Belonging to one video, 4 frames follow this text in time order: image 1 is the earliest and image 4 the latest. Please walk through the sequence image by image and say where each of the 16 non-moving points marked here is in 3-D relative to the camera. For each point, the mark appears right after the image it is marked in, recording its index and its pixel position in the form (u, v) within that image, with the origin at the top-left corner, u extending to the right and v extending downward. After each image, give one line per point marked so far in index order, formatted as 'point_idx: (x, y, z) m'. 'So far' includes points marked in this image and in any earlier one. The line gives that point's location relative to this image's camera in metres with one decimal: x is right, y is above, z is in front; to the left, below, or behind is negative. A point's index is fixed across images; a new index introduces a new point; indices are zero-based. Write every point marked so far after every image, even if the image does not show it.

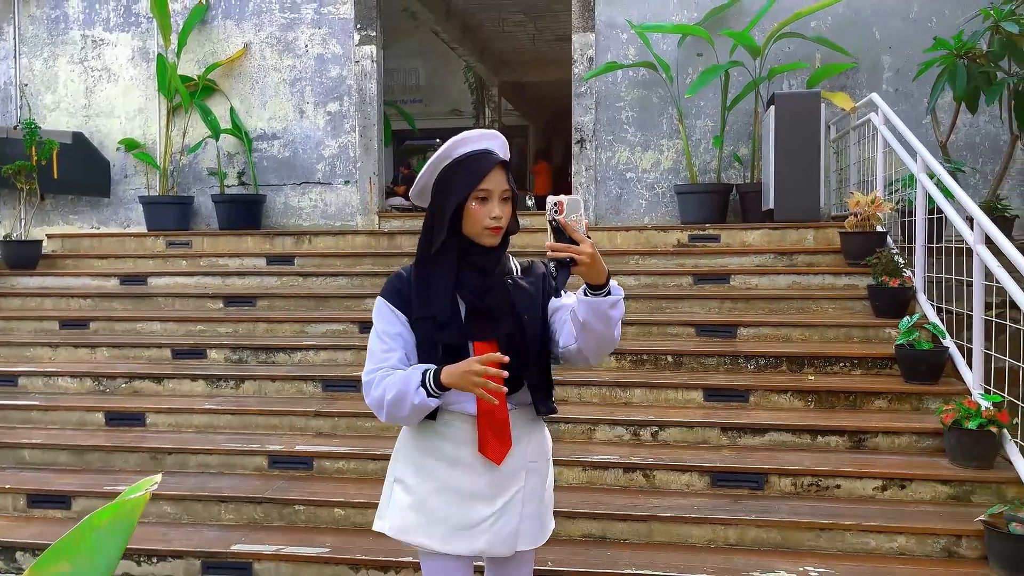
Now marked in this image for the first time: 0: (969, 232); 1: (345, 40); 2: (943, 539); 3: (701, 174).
0: (+2.3, +0.3, +3.8) m
1: (-1.6, +2.4, +7.3) m
2: (+1.7, -1.0, +3.0) m
3: (+1.7, +1.0, +6.8) m
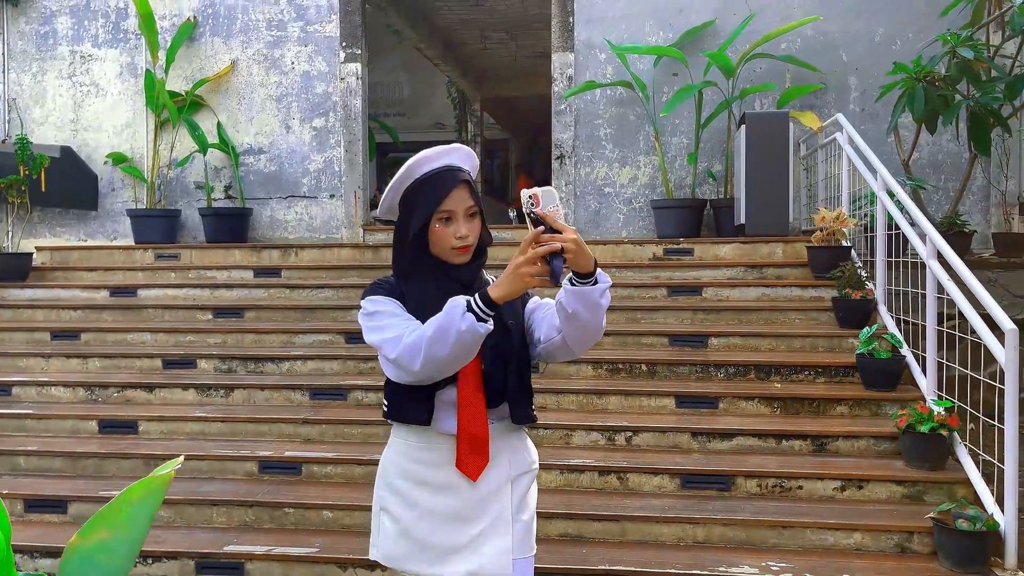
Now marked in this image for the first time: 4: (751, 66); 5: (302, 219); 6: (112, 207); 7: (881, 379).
0: (+2.2, +0.2, +4.0) m
1: (-1.8, +2.3, +7.5) m
2: (+1.6, -1.1, +3.2) m
3: (+1.5, +0.9, +7.1) m
4: (+2.2, +2.0, +6.9) m
5: (-2.1, +0.7, +7.6) m
6: (-4.1, +0.8, +7.9) m
7: (+2.0, -0.5, +4.1) m
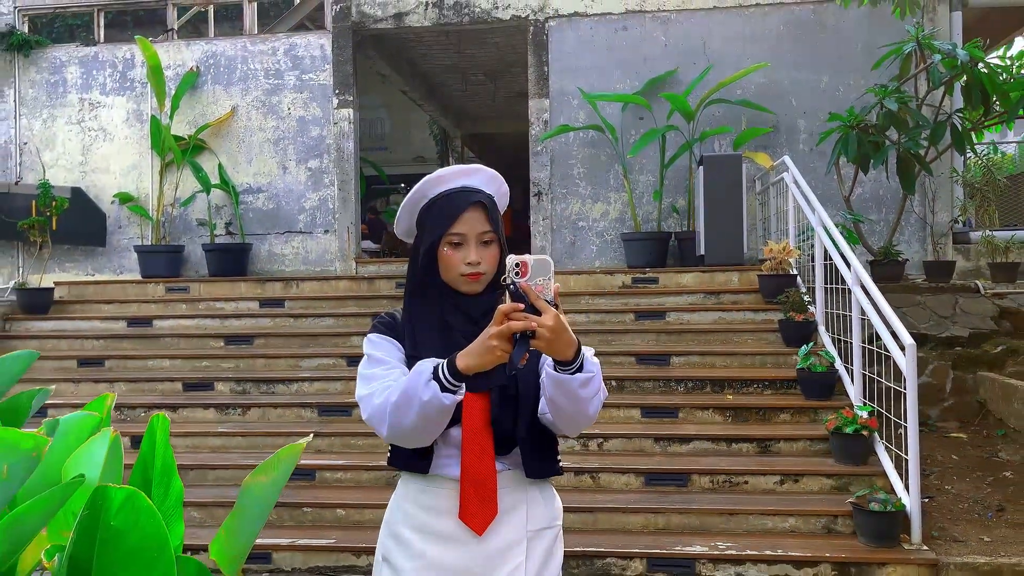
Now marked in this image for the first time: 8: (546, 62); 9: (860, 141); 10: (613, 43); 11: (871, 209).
0: (+2.1, +0.1, +4.7) m
1: (-2.0, +2.0, +8.1) m
2: (+1.6, -1.2, +3.9) m
3: (+1.3, +0.7, +7.8) m
4: (+2.0, +1.8, +7.7) m
5: (-2.3, +0.4, +8.2) m
6: (-4.3, +0.5, +8.4) m
7: (+1.9, -0.6, +4.7) m
8: (+0.3, +2.3, +7.8) m
9: (+2.8, +1.2, +6.1) m
10: (+1.0, +2.5, +7.8) m
11: (+3.4, +0.8, +7.2) m
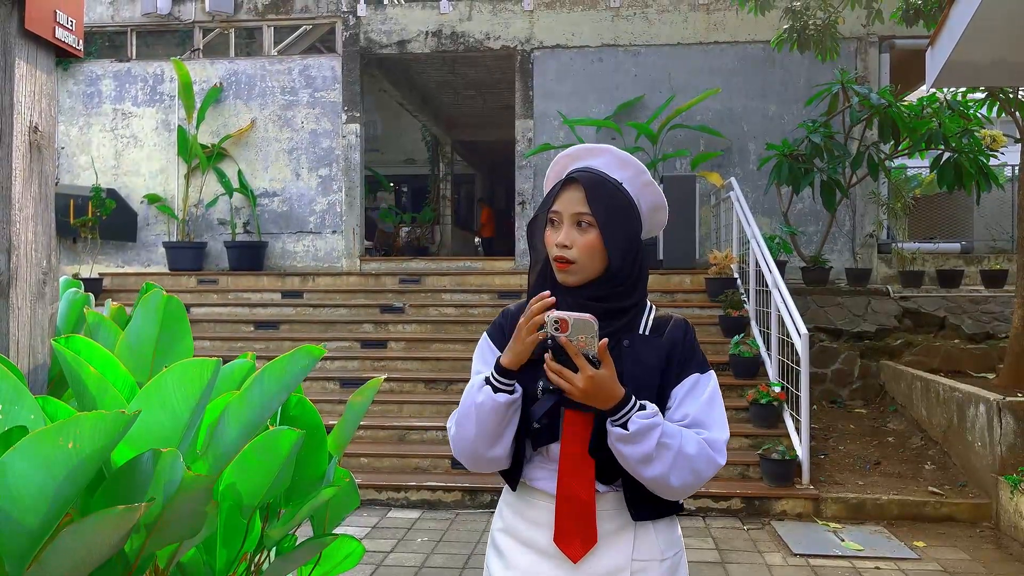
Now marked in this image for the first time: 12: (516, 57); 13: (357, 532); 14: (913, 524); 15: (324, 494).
0: (+2.0, +0.1, +5.9) m
1: (-2.2, +2.1, +9.2) m
2: (+1.5, -1.2, +5.0) m
3: (+1.2, +0.7, +8.9) m
4: (+1.9, +1.8, +8.8) m
5: (-2.5, +0.5, +9.2) m
6: (-4.5, +0.6, +9.4) m
7: (+1.8, -0.6, +5.9) m
8: (+0.2, +2.4, +9.0) m
9: (+2.7, +1.2, +7.3) m
10: (+0.9, +2.5, +8.9) m
11: (+3.3, +0.7, +8.4) m
12: (0.0, +2.7, +9.0) m
13: (-0.9, -1.4, +4.4) m
14: (+2.4, -1.4, +4.6) m
15: (-0.4, -0.4, +1.4) m
